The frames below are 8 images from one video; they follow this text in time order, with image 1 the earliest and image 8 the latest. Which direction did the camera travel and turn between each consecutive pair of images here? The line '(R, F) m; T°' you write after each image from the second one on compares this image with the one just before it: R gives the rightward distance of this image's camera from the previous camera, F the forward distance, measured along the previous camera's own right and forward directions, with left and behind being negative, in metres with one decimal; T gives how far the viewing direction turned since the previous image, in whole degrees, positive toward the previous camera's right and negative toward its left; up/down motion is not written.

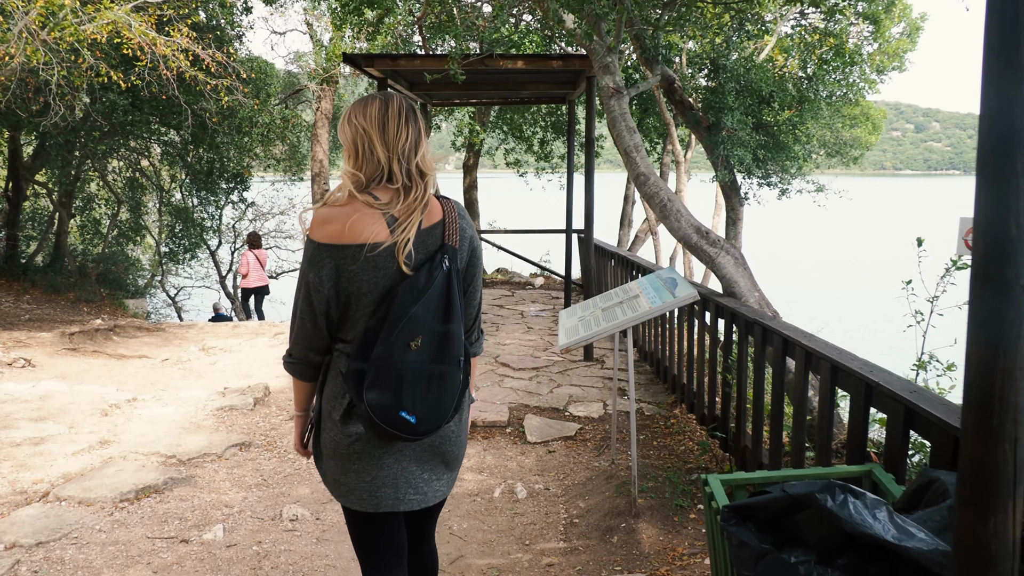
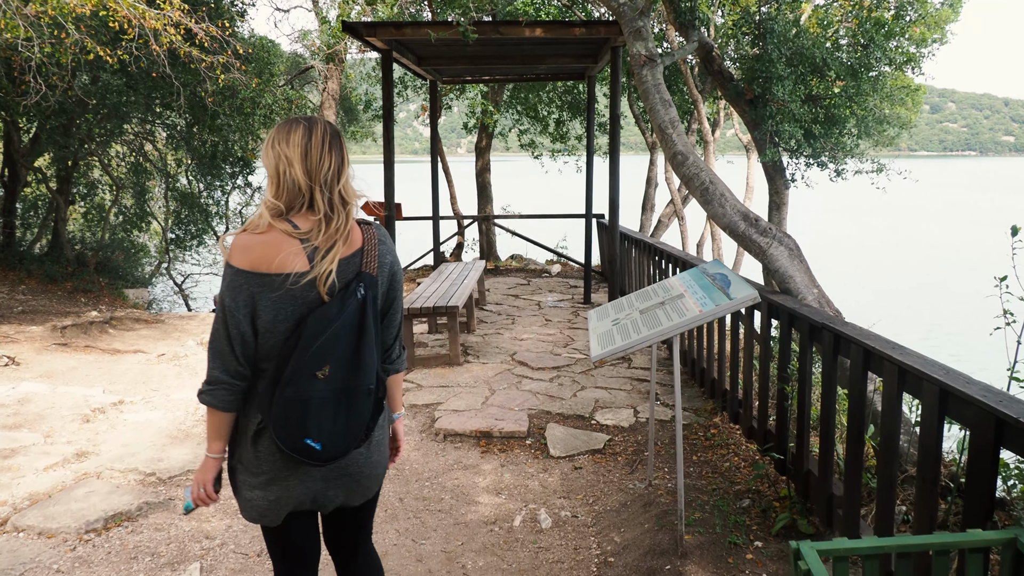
(0.0, +0.6) m; -1°
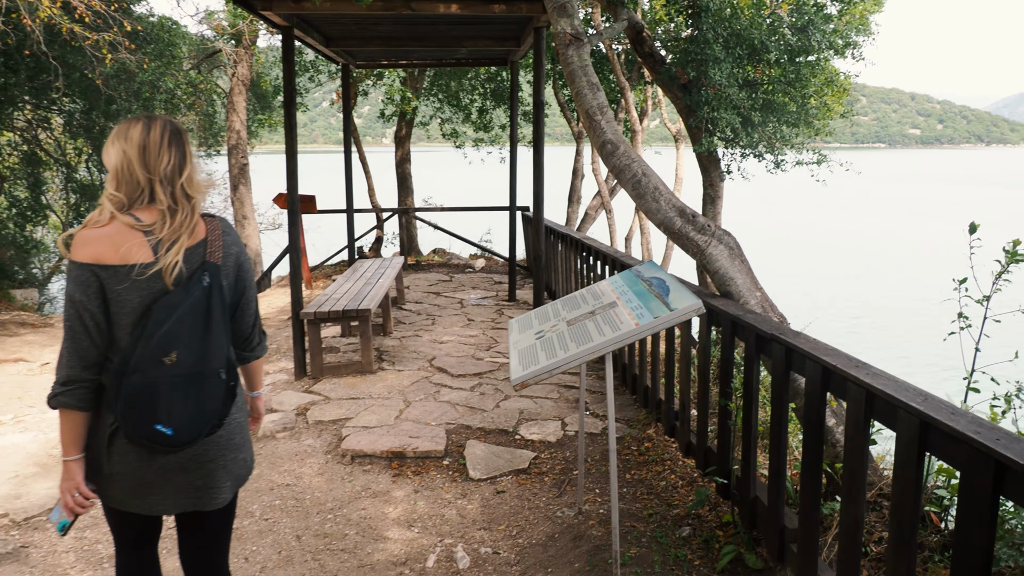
(+0.1, +0.5) m; +5°
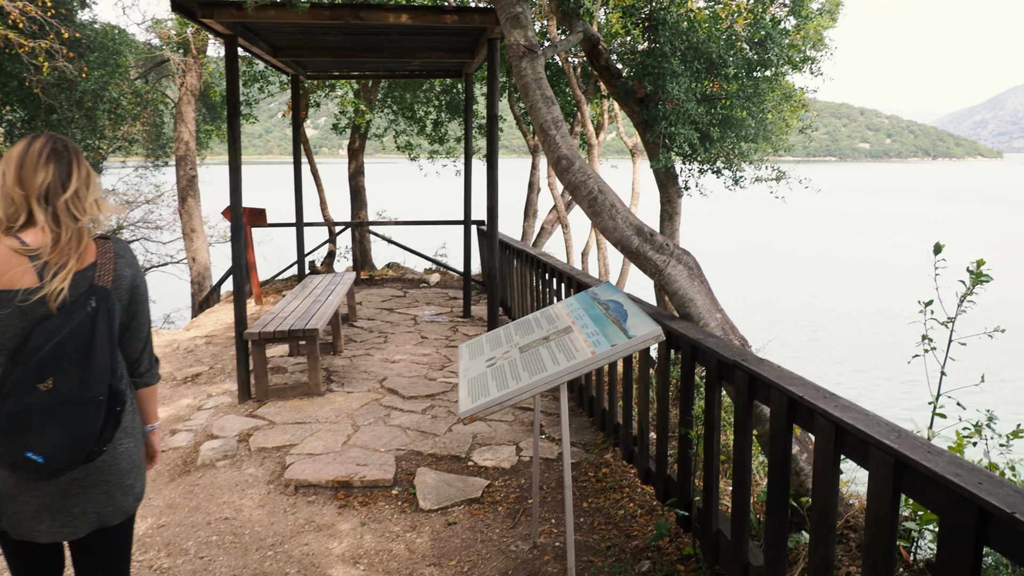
(0.0, +0.2) m; +3°
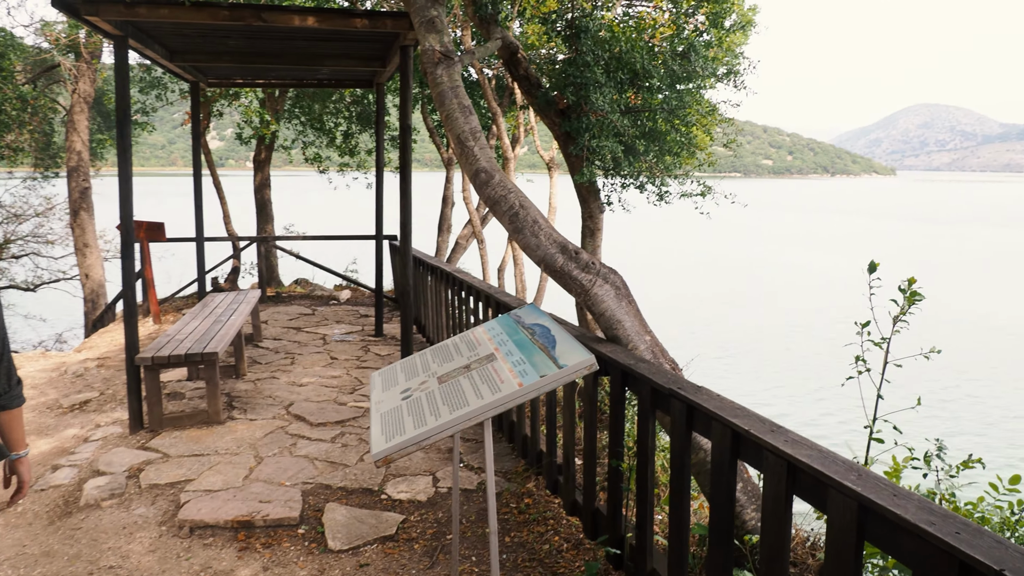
(0.0, +0.3) m; +5°
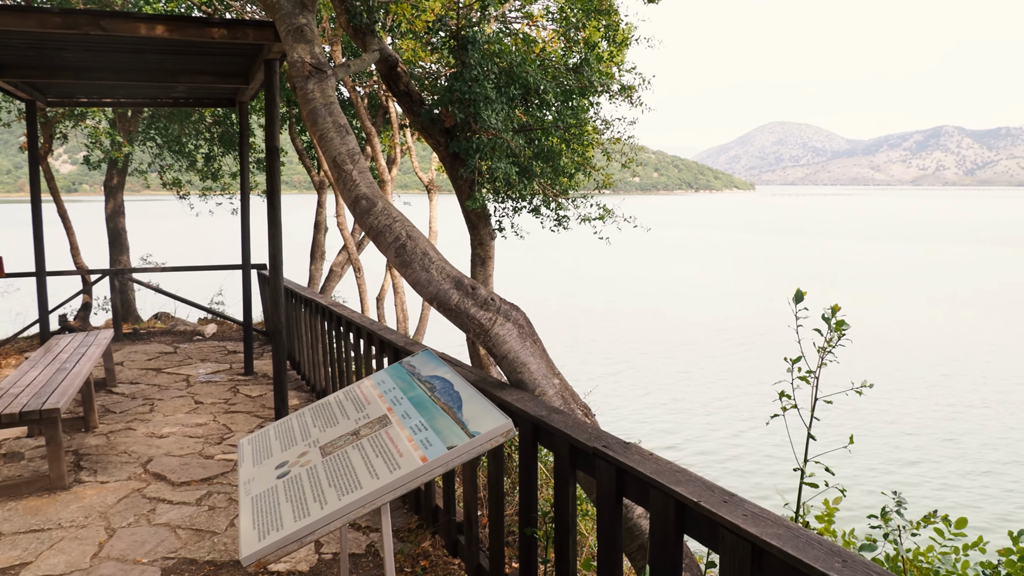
(0.0, +0.4) m; +8°
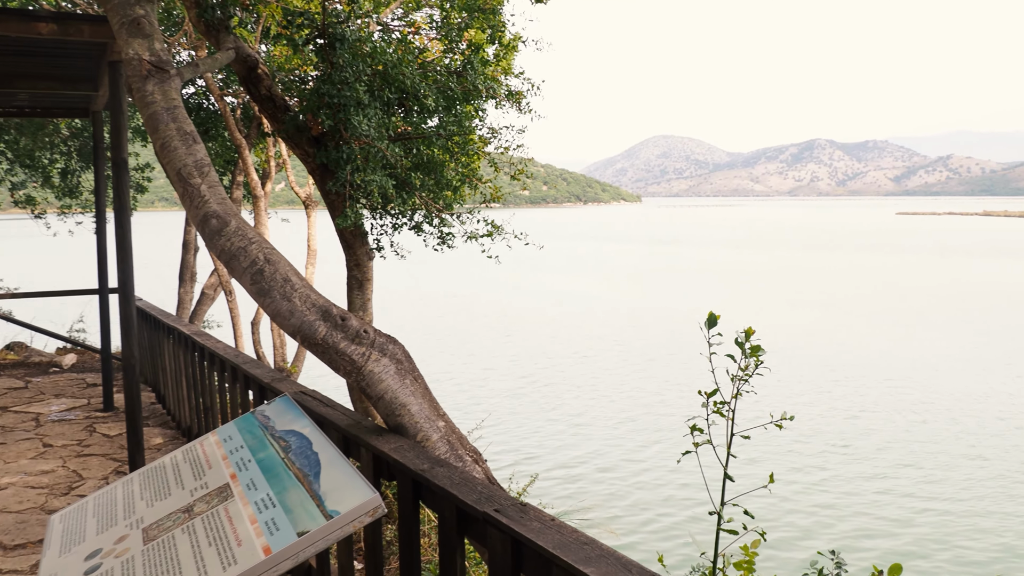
(0.0, +0.4) m; +7°
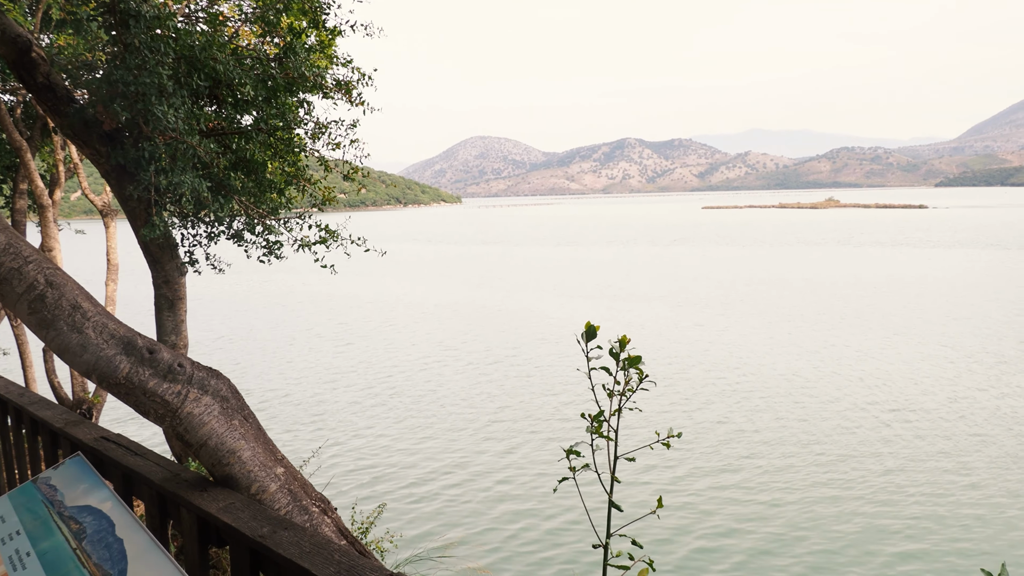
(-0.1, +0.4) m; +11°
